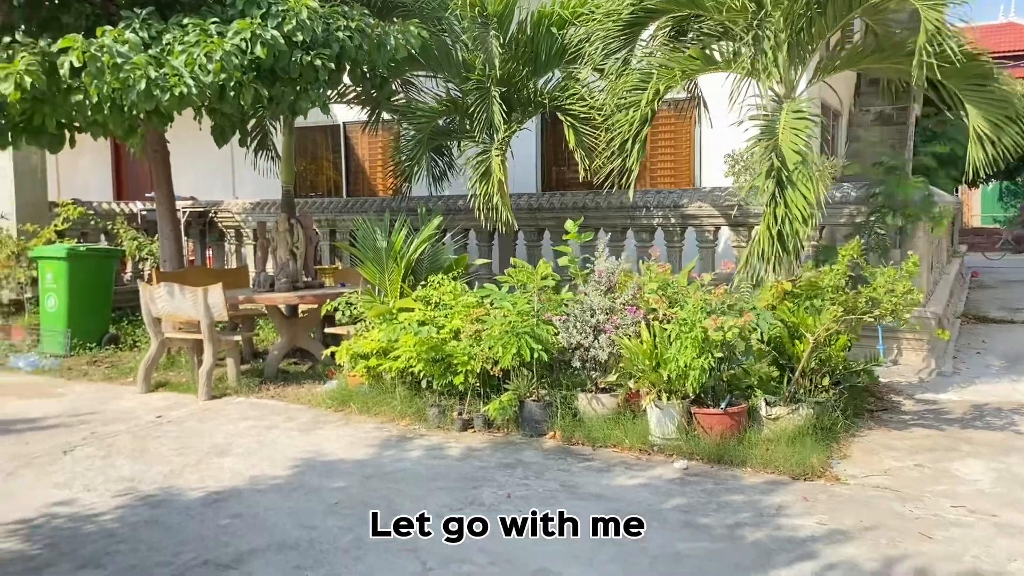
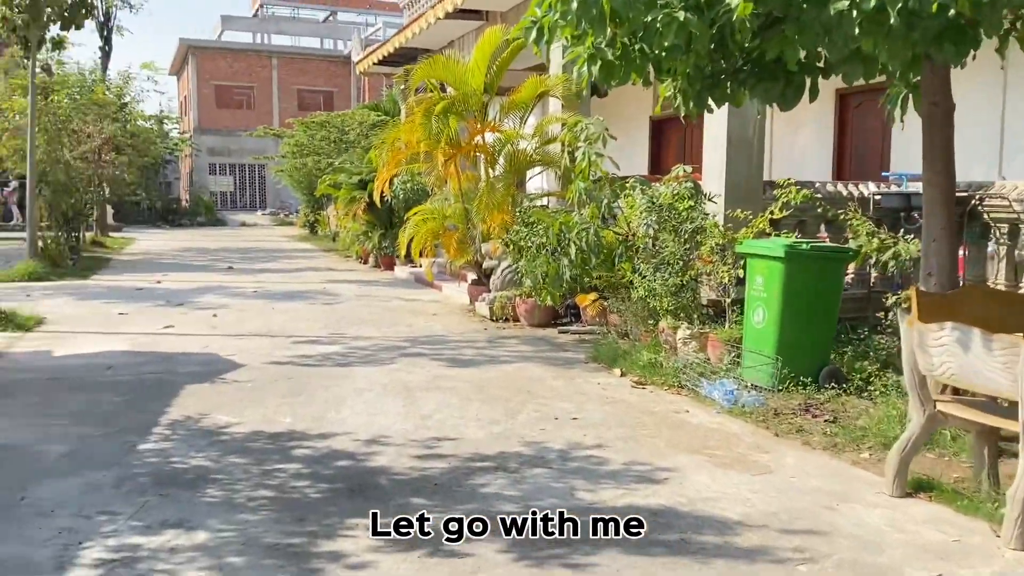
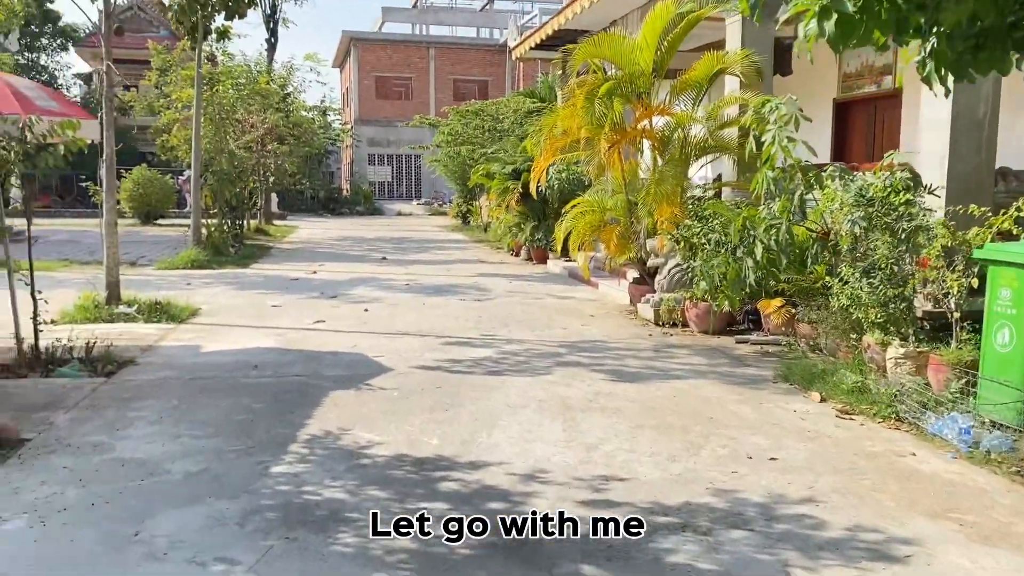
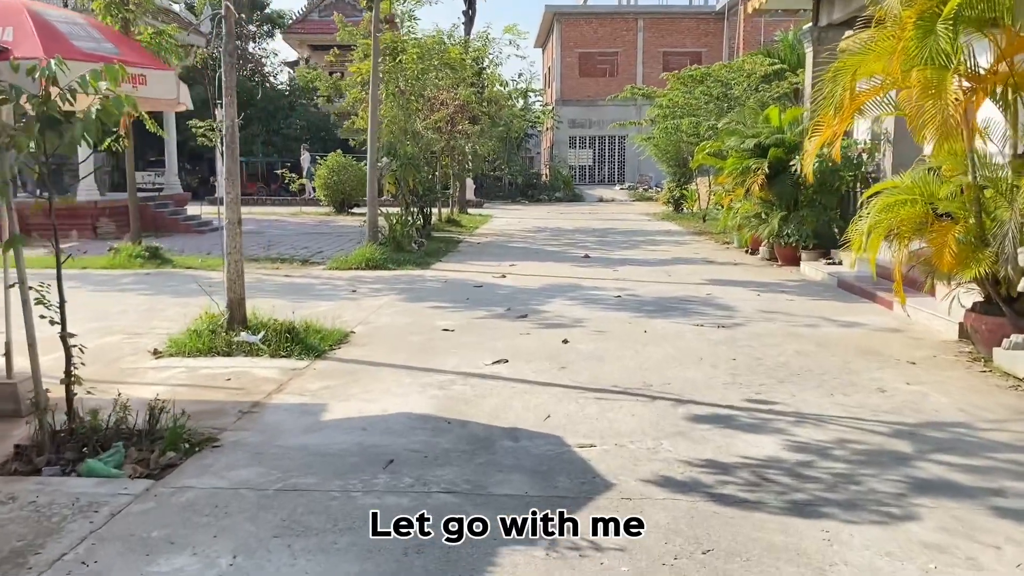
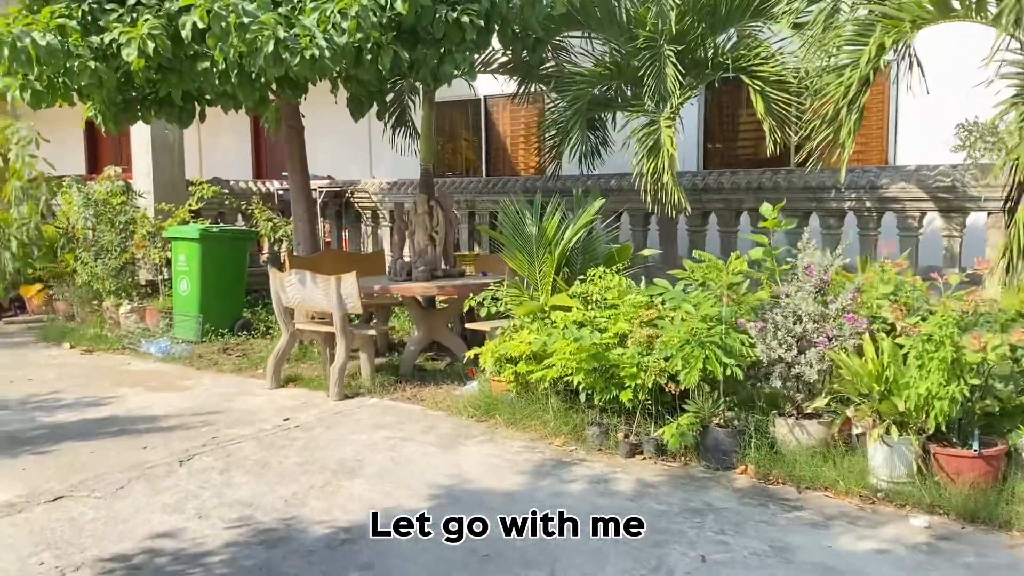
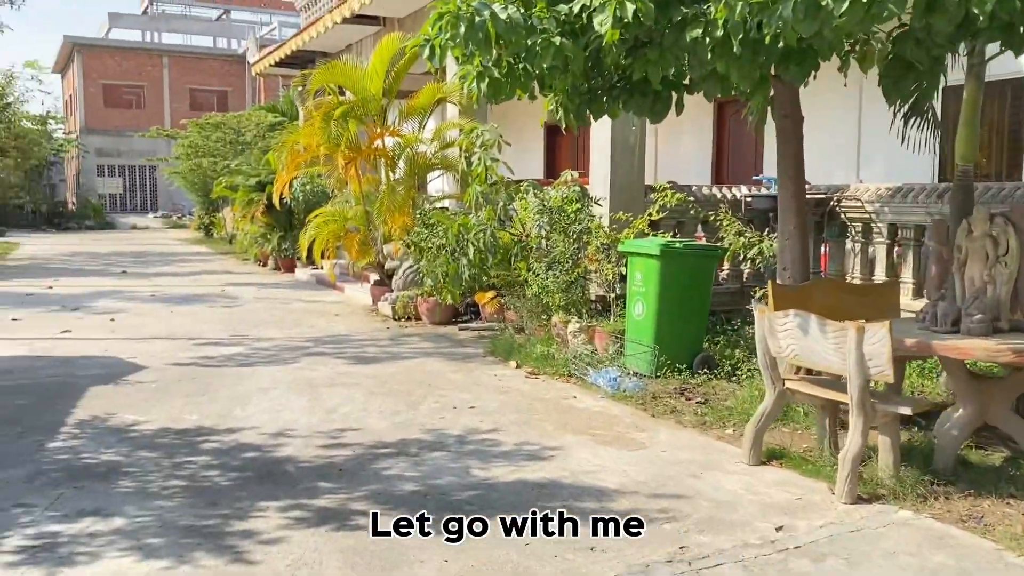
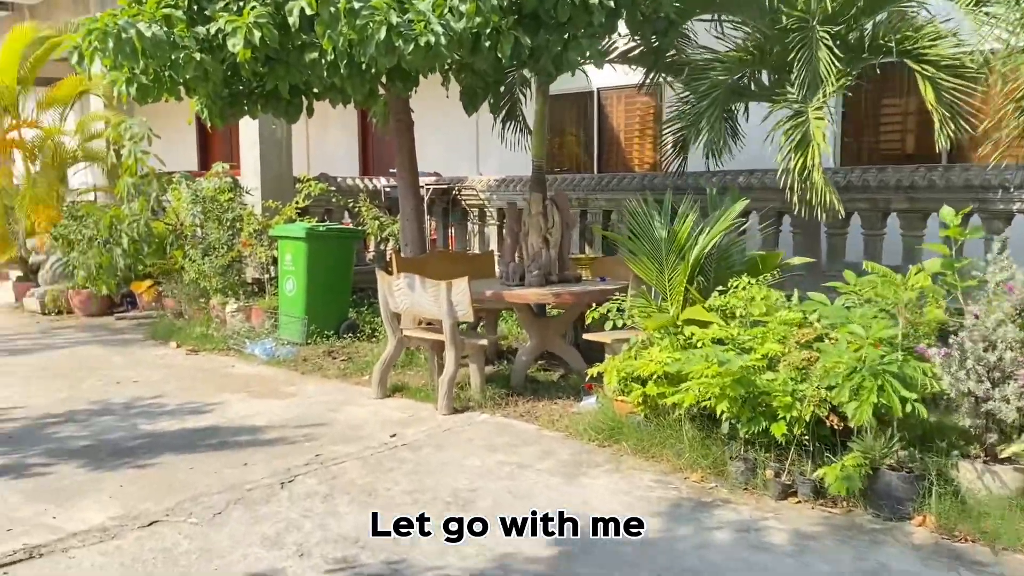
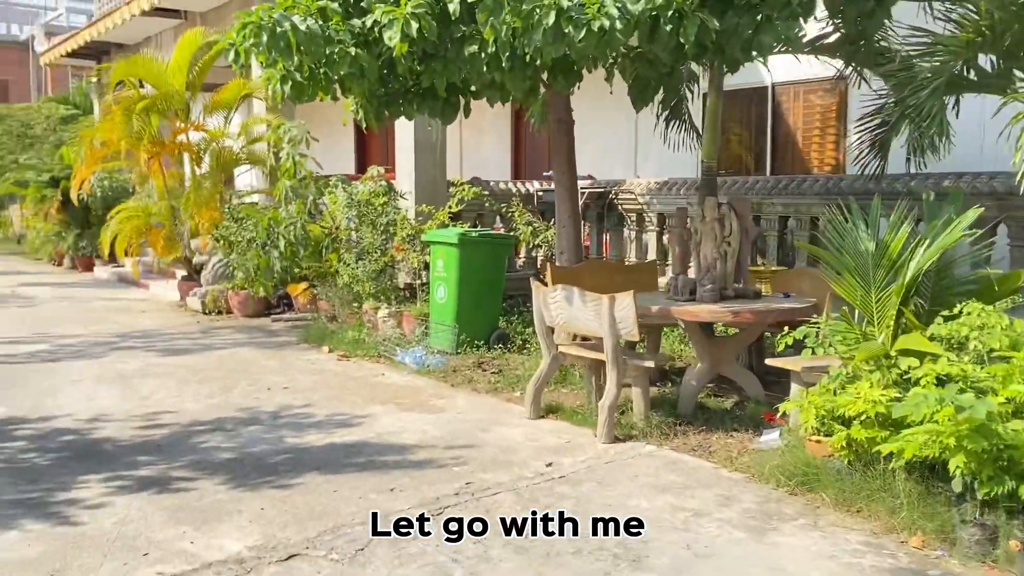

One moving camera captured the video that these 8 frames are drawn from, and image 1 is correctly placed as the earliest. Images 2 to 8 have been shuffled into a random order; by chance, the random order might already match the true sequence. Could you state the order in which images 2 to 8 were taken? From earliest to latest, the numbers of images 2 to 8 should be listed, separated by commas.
5, 7, 8, 6, 2, 3, 4
